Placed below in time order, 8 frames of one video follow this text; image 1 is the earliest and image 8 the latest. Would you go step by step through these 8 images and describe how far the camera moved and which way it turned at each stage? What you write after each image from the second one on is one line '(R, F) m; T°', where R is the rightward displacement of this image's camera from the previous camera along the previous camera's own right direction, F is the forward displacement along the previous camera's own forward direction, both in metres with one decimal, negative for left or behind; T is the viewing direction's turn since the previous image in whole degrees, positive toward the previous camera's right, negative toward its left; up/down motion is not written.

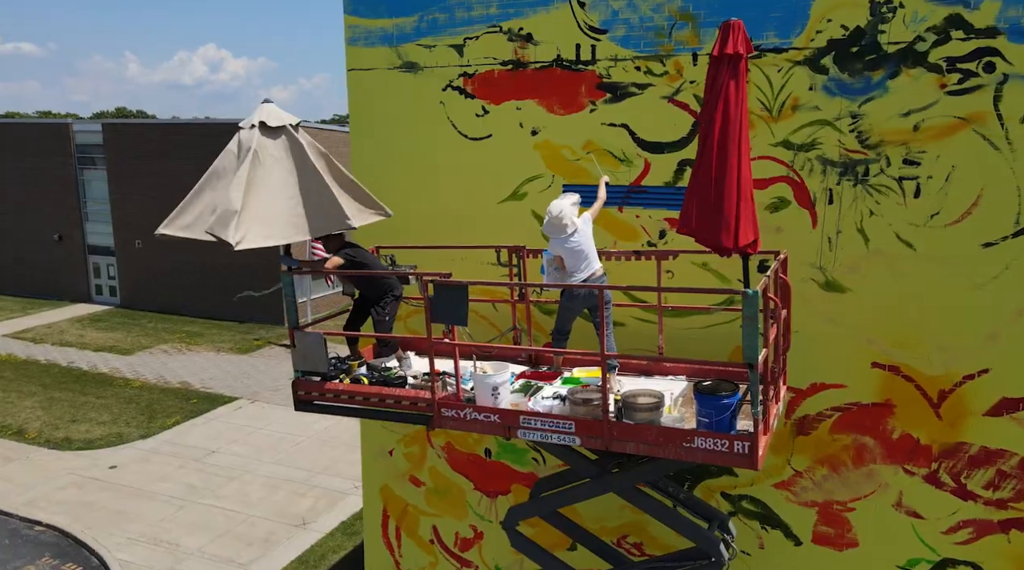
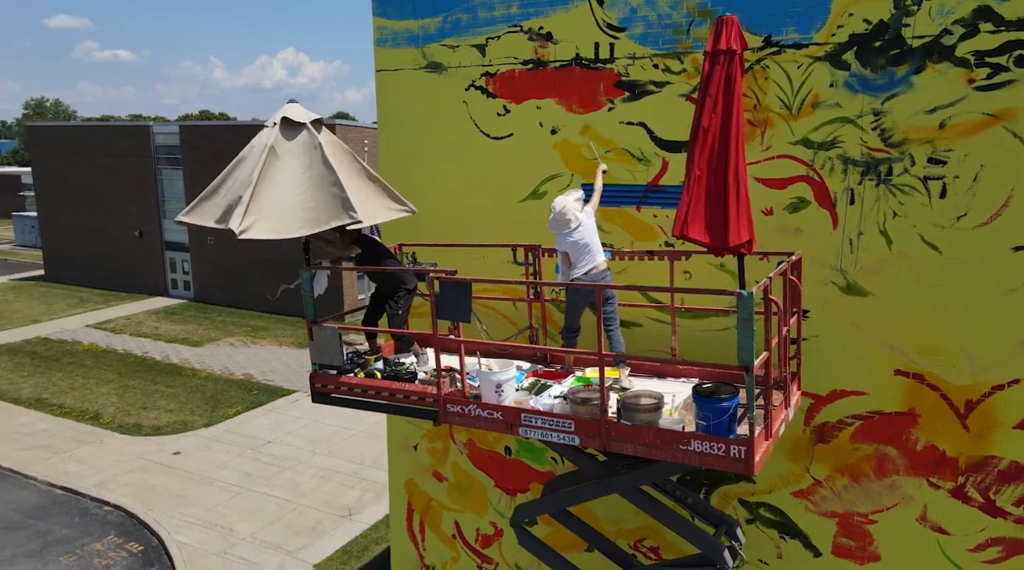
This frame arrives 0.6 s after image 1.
(+0.6, 0.0) m; -6°
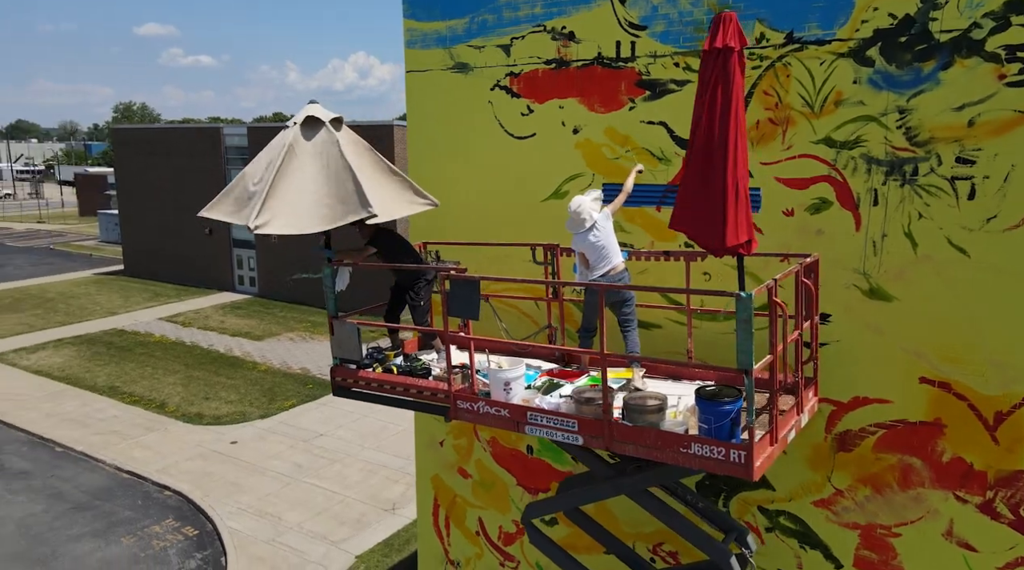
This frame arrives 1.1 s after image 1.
(+0.5, 0.0) m; -5°
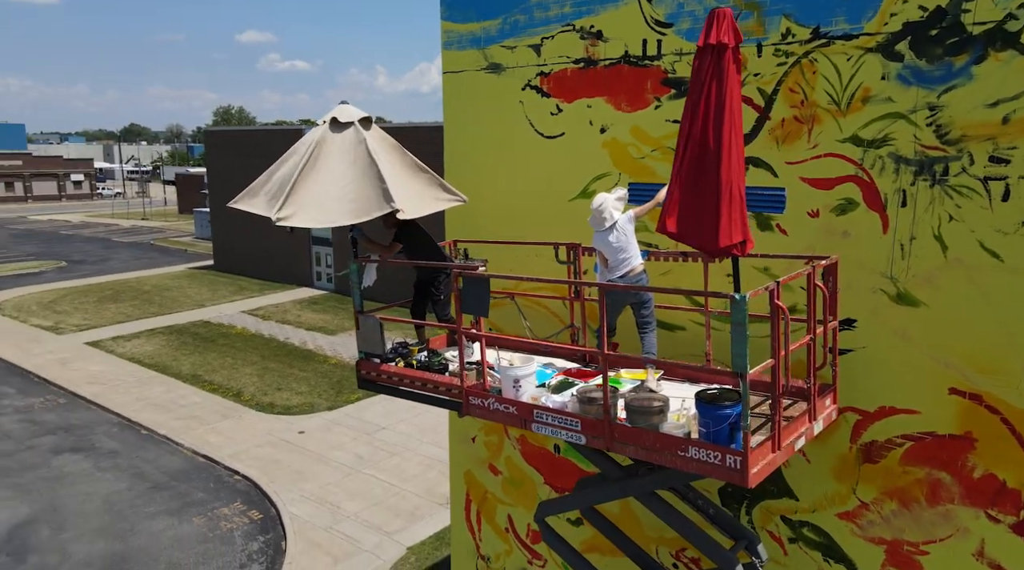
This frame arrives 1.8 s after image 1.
(+0.7, 0.0) m; -7°
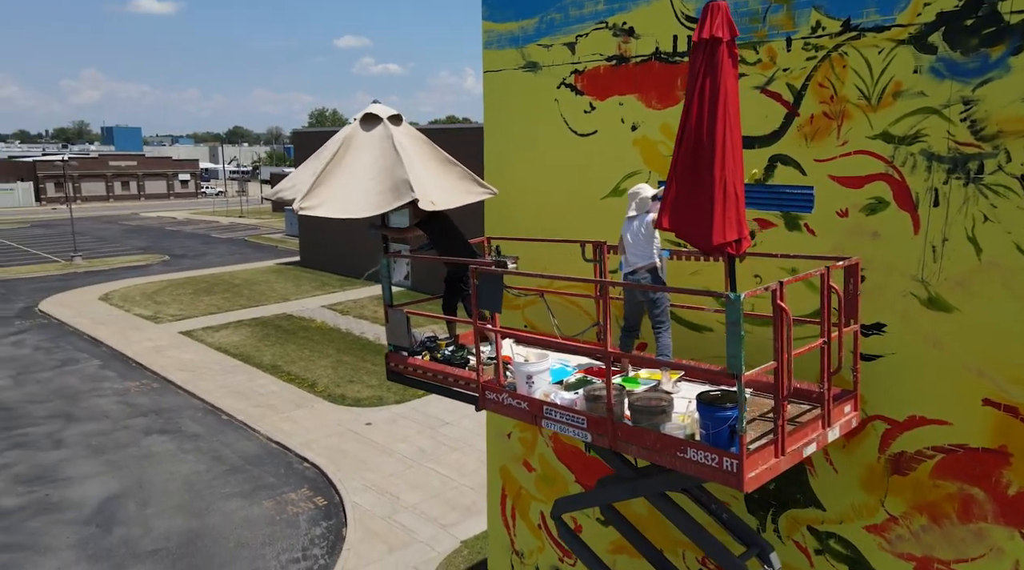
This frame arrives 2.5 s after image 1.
(+0.7, 0.0) m; -7°
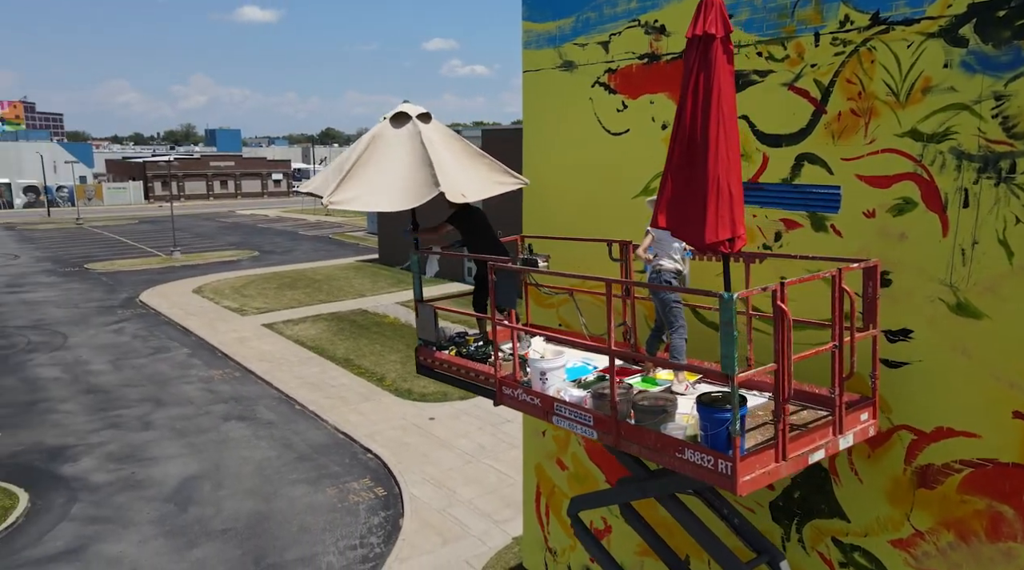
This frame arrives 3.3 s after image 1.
(+0.6, 0.0) m; -7°
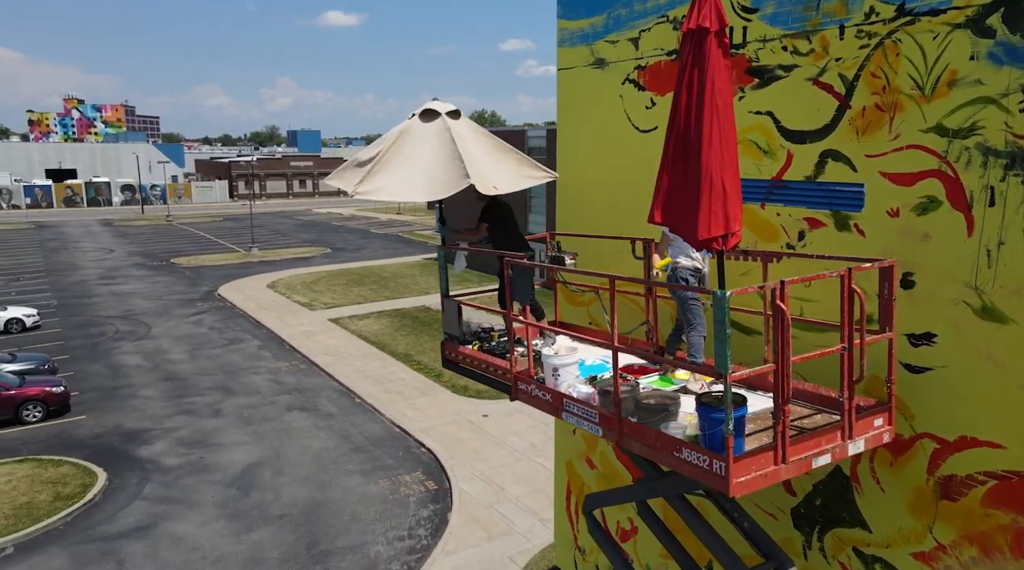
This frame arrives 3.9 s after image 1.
(+0.5, 0.0) m; -6°
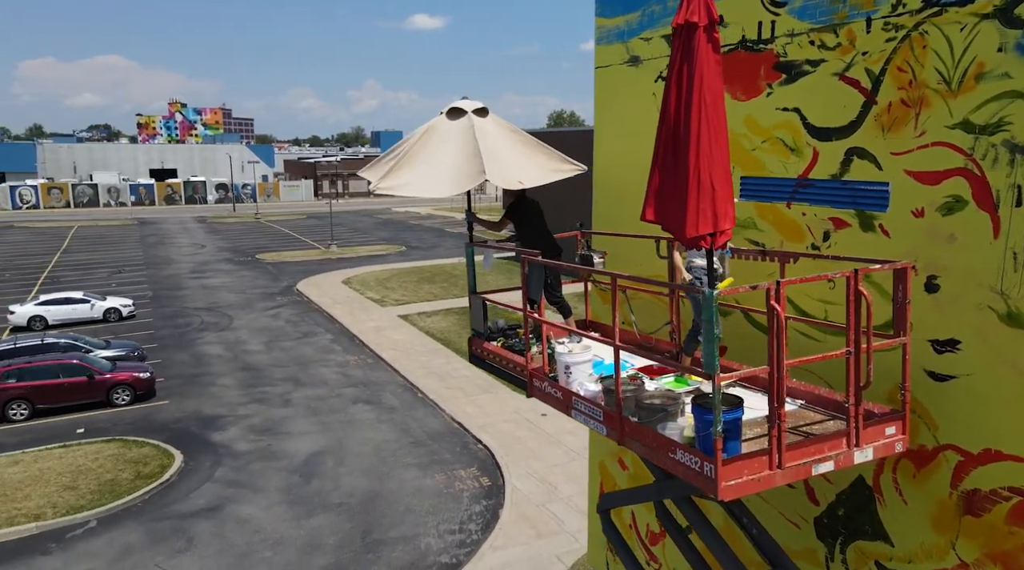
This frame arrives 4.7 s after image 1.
(+0.6, 0.0) m; -6°
